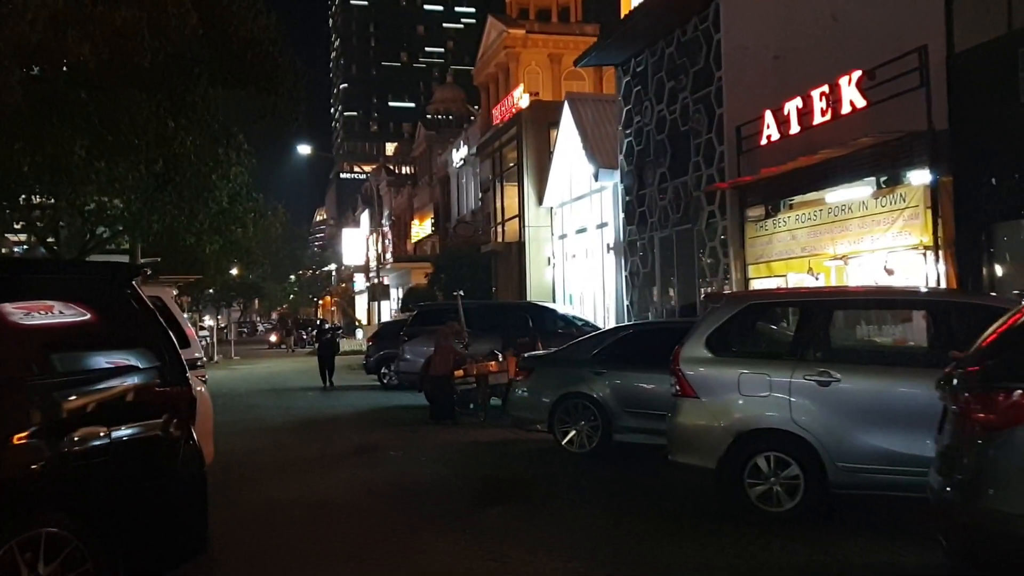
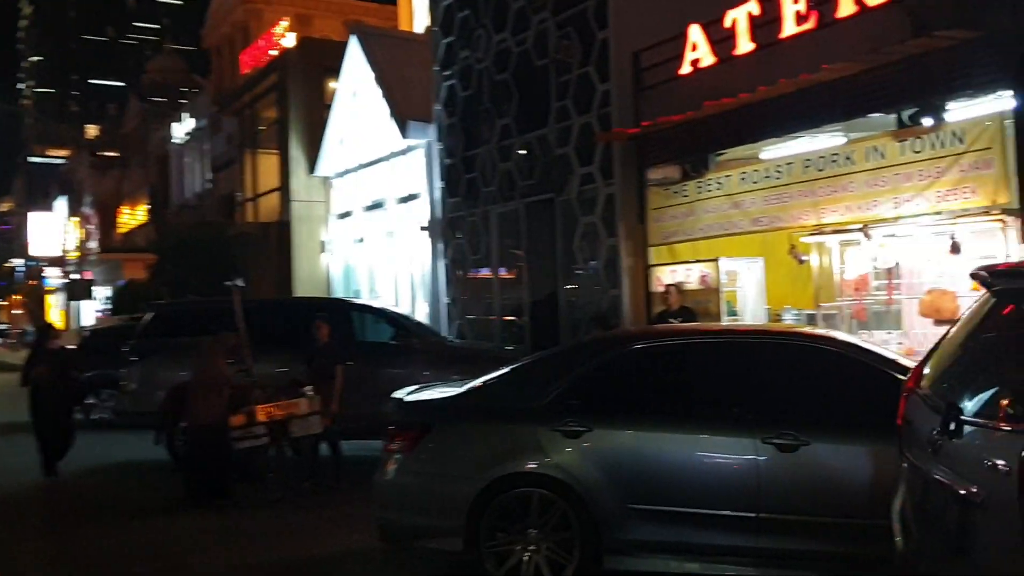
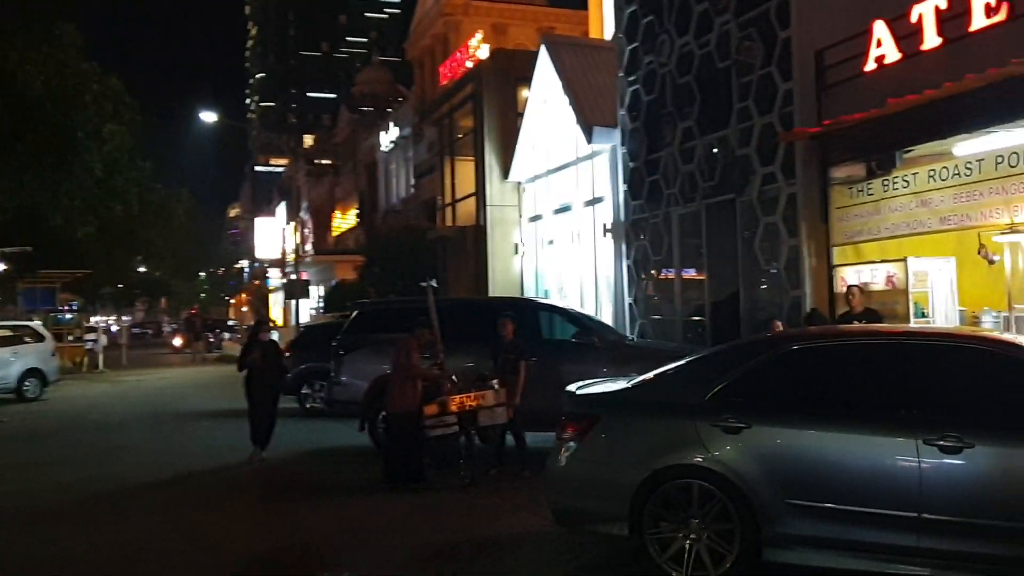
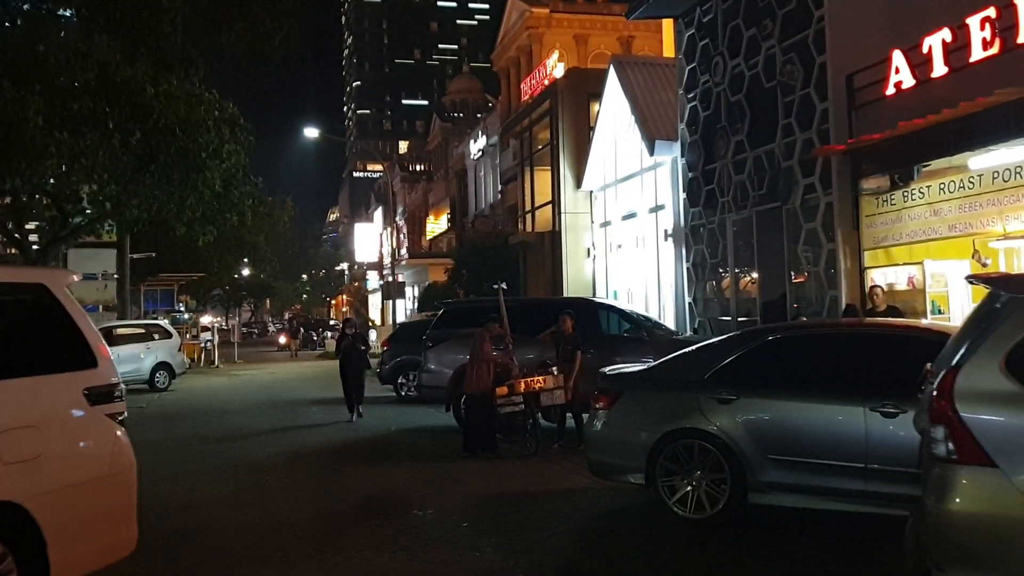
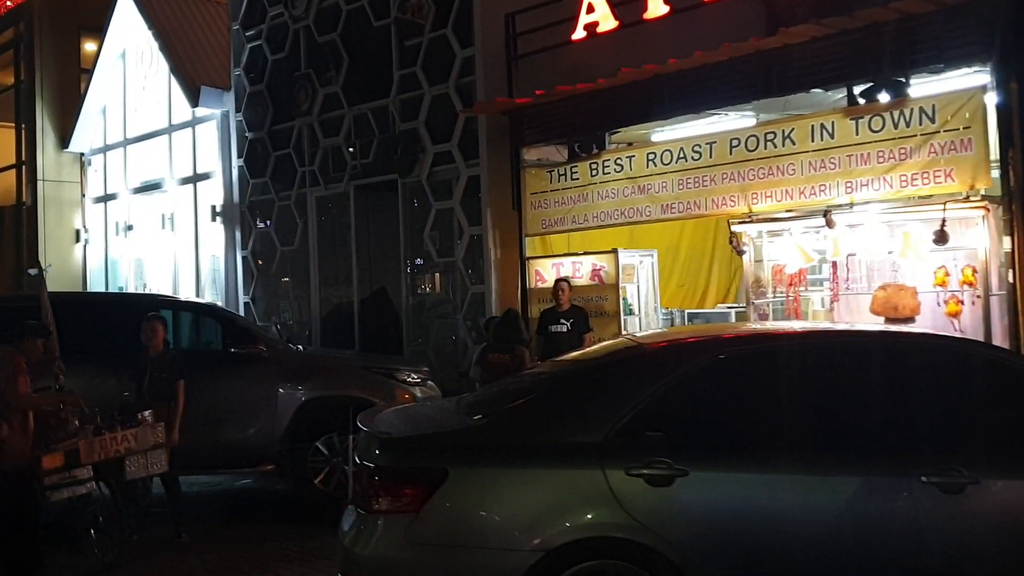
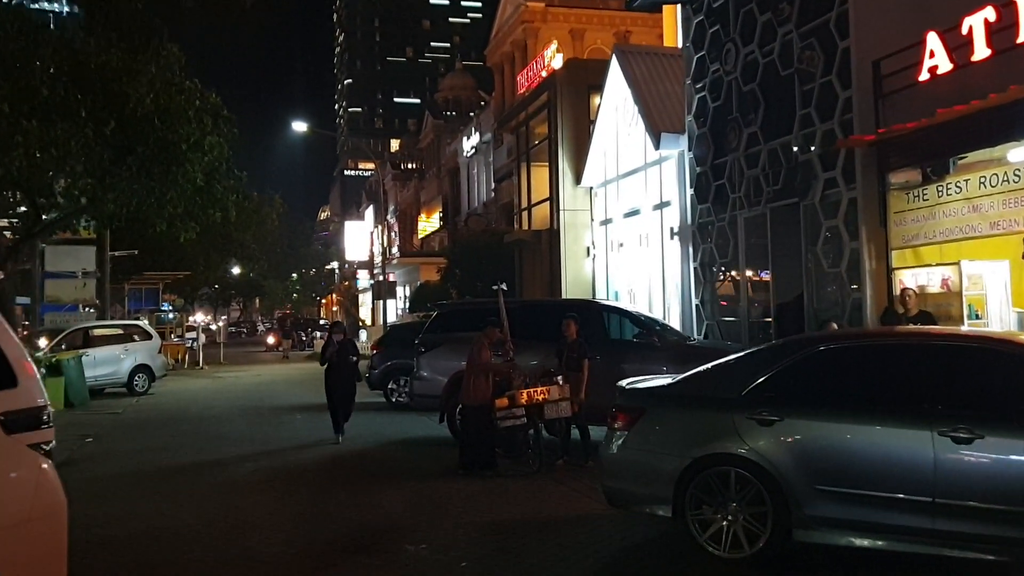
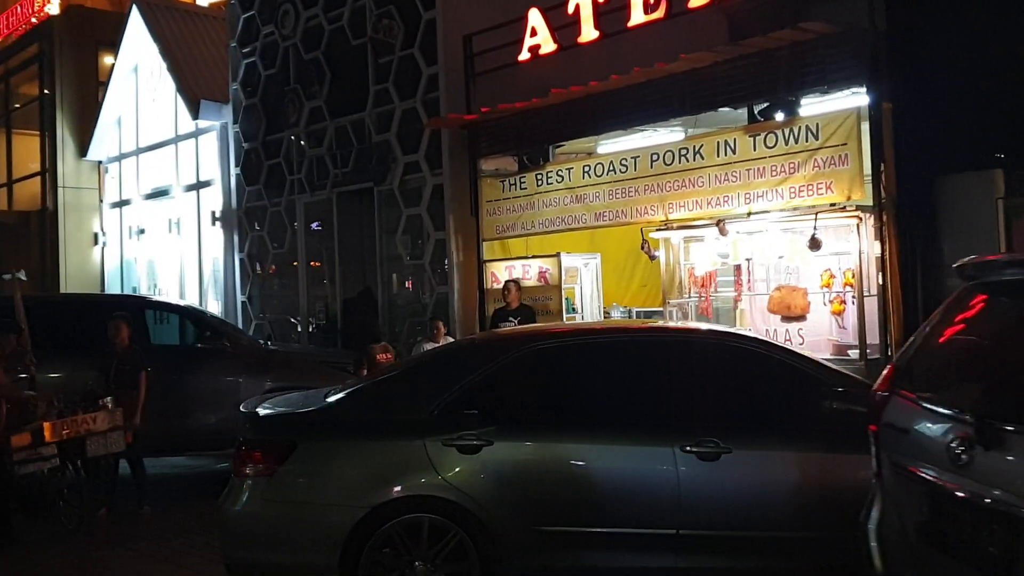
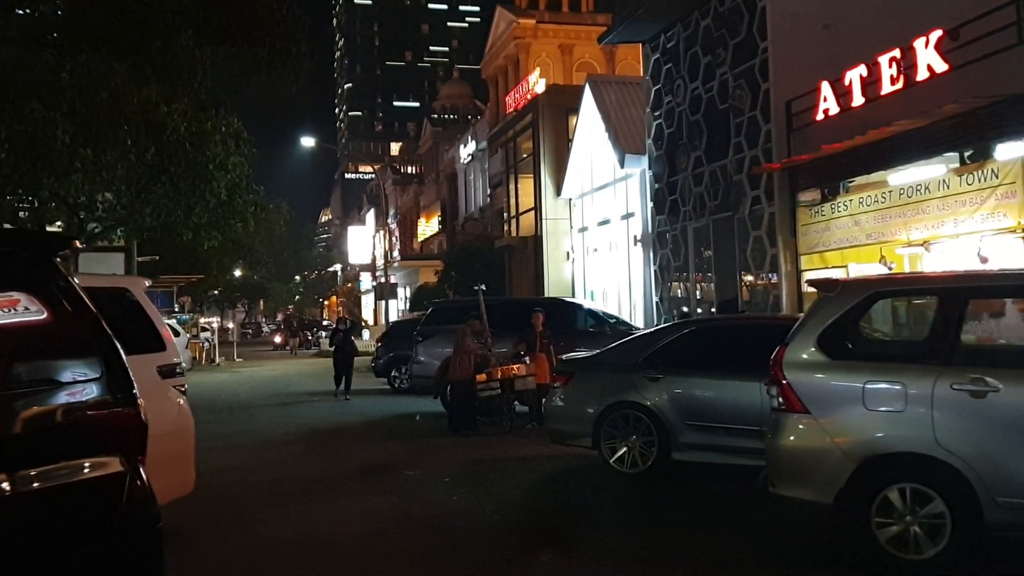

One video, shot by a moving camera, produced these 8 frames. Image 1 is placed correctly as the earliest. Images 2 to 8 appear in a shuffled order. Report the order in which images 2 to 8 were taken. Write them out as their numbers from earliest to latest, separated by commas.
8, 4, 6, 3, 2, 7, 5
